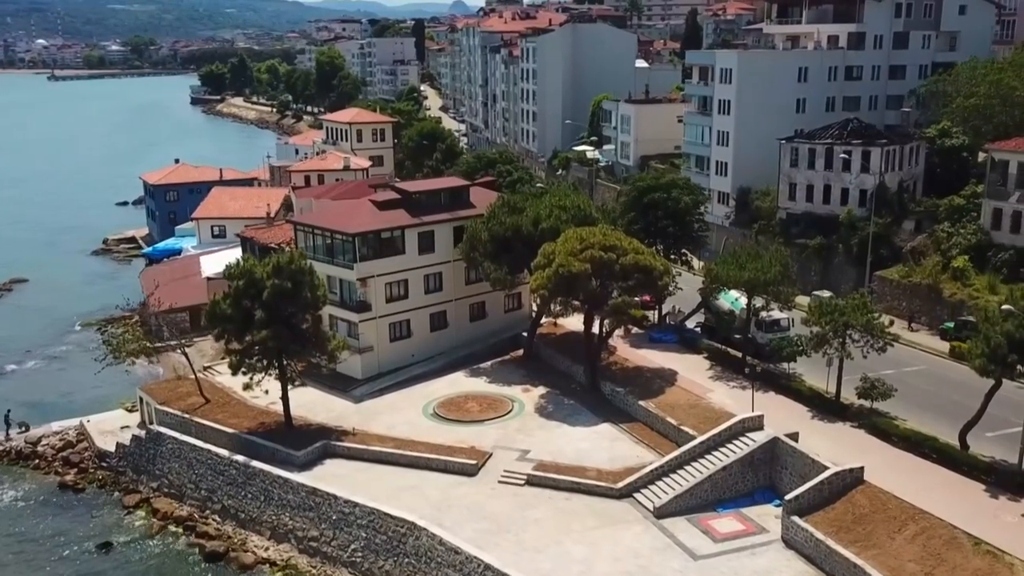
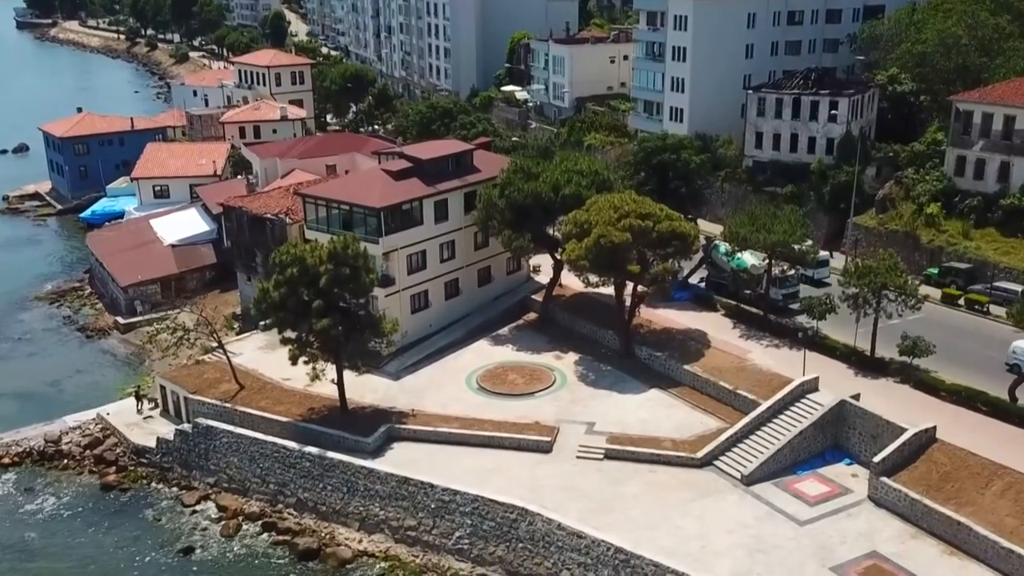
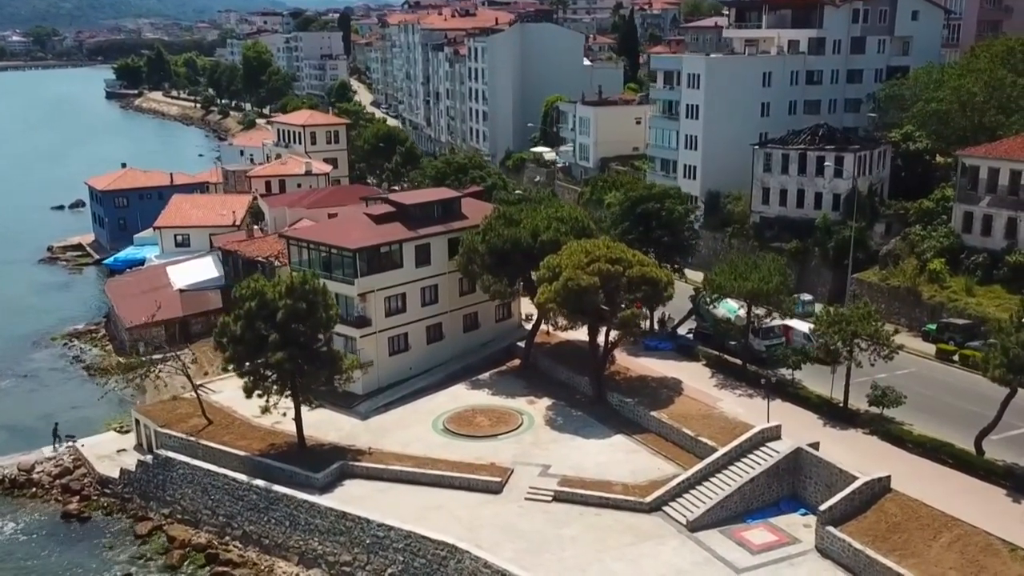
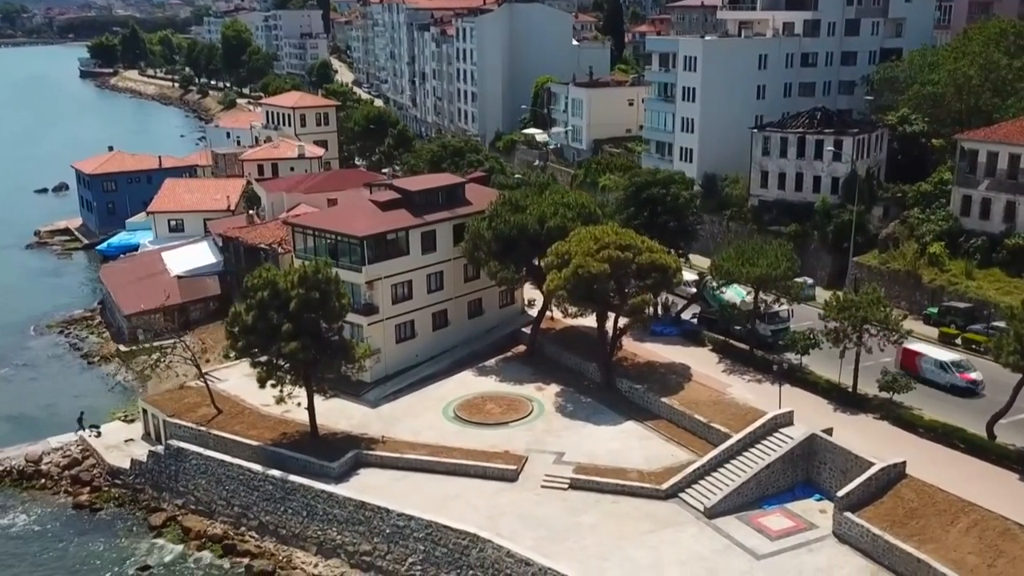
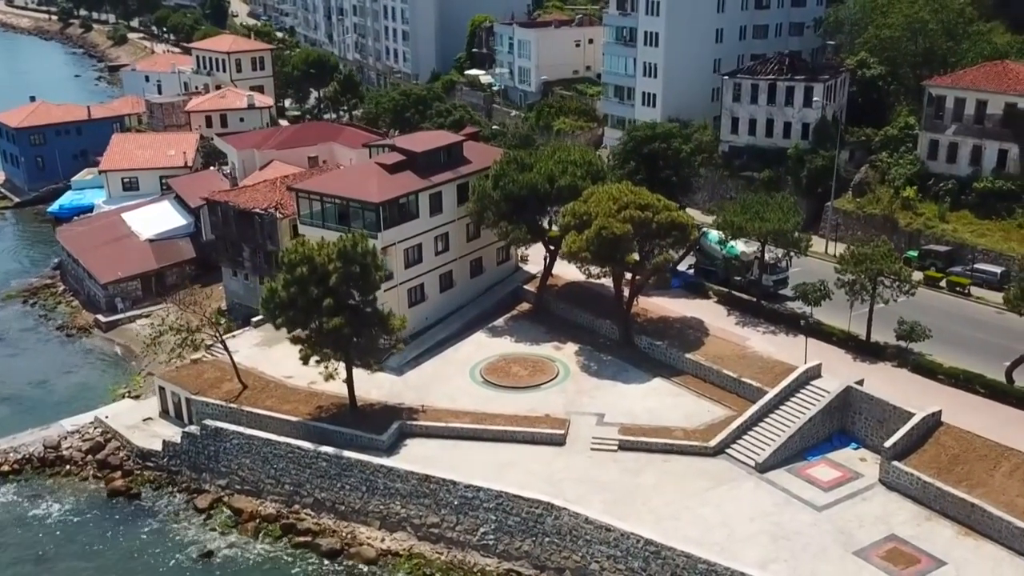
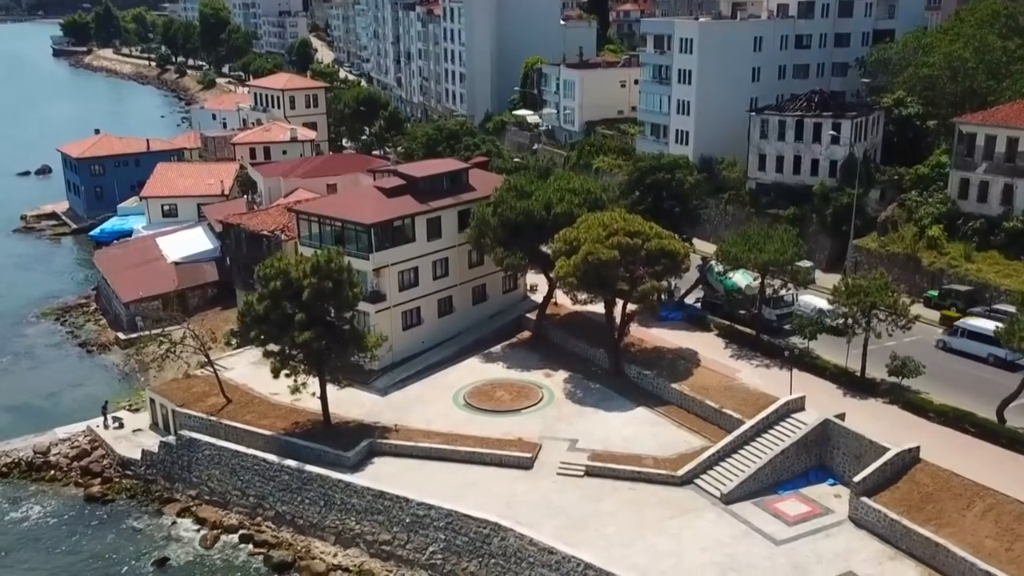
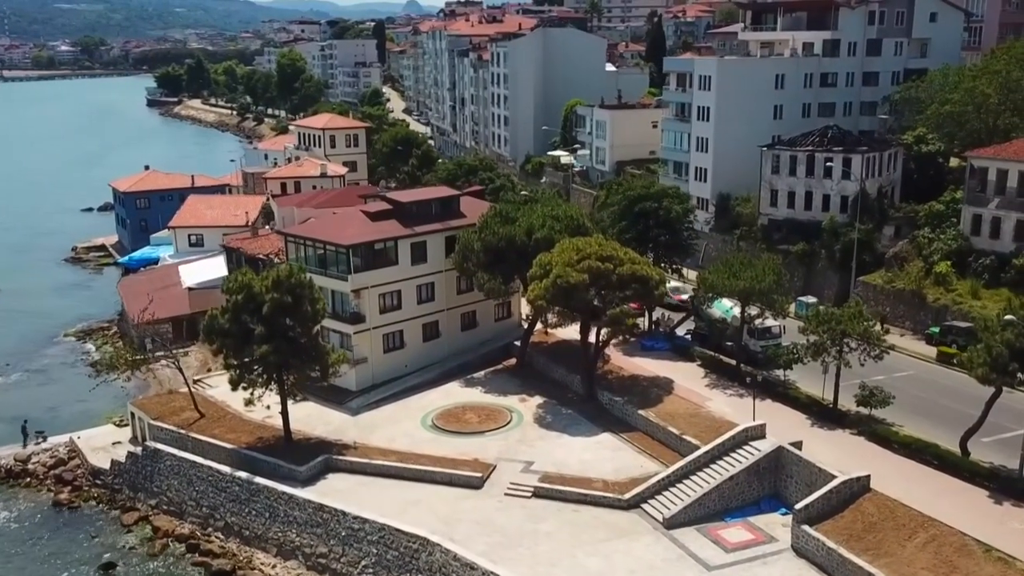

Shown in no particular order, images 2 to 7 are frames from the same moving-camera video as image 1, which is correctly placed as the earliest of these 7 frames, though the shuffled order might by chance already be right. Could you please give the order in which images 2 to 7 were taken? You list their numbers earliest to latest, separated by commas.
7, 3, 4, 6, 2, 5
